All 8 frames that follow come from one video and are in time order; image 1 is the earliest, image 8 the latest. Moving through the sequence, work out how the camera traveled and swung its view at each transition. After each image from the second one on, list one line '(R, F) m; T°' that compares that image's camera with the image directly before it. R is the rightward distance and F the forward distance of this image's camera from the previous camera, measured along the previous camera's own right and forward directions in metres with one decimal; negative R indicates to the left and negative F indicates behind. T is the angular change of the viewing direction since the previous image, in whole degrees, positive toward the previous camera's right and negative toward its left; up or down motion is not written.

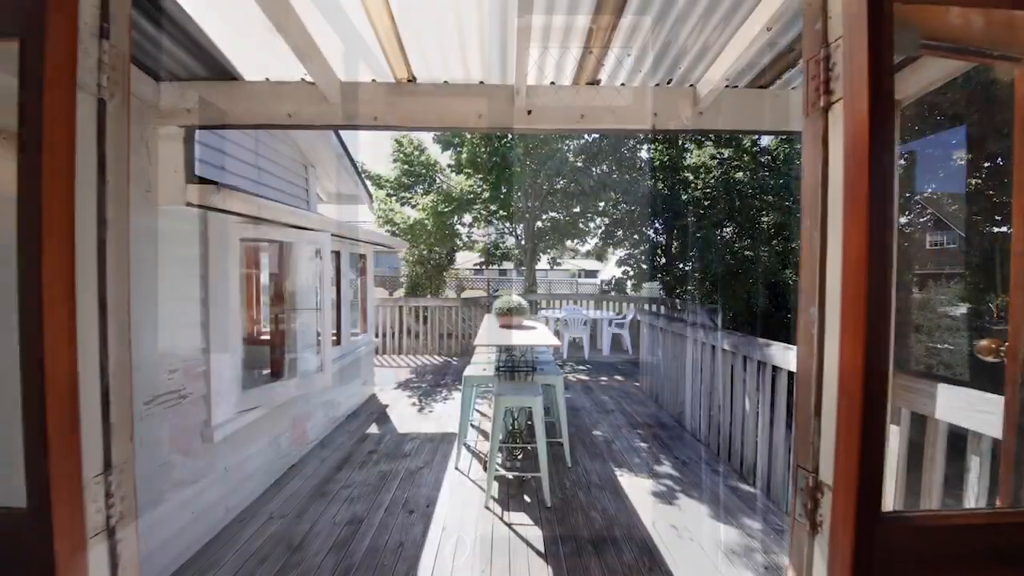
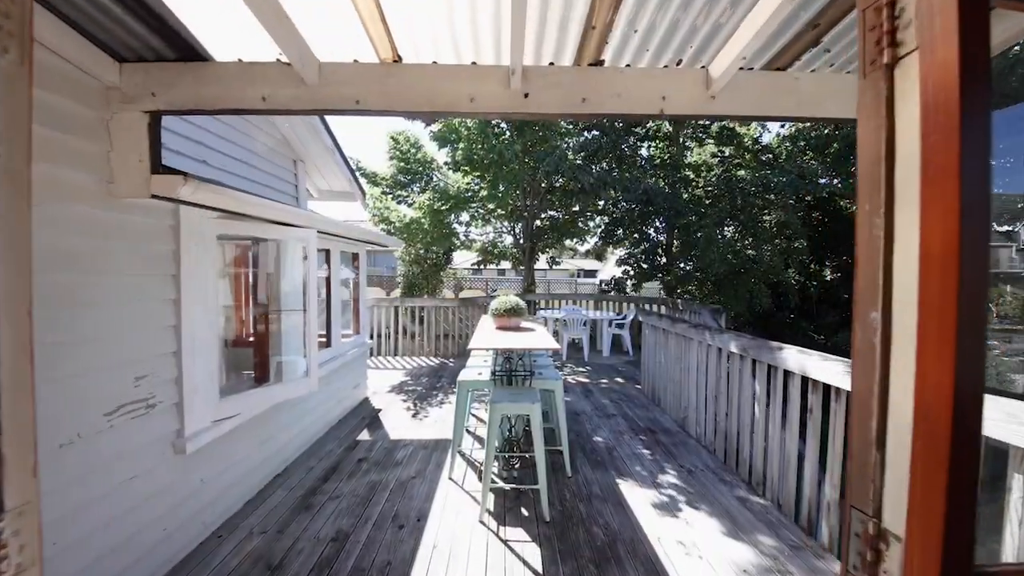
(0.0, +0.2) m; 0°
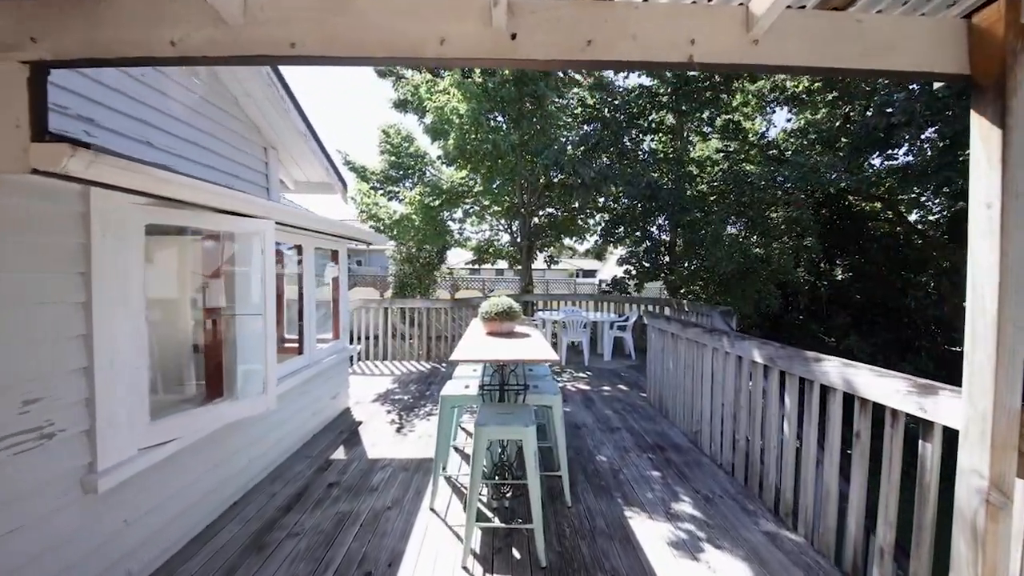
(+0.1, +0.4) m; 0°
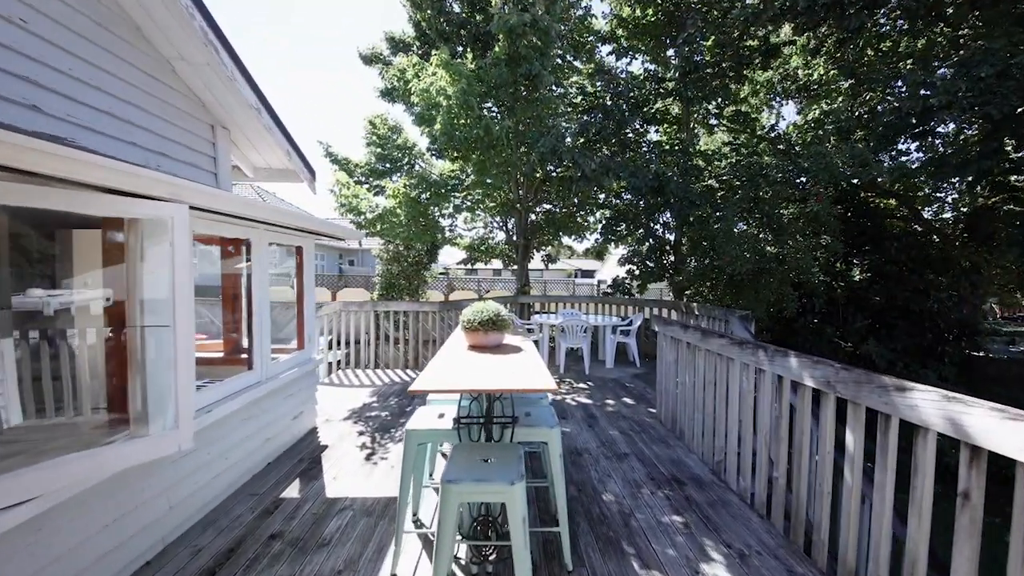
(+0.1, +0.6) m; 0°
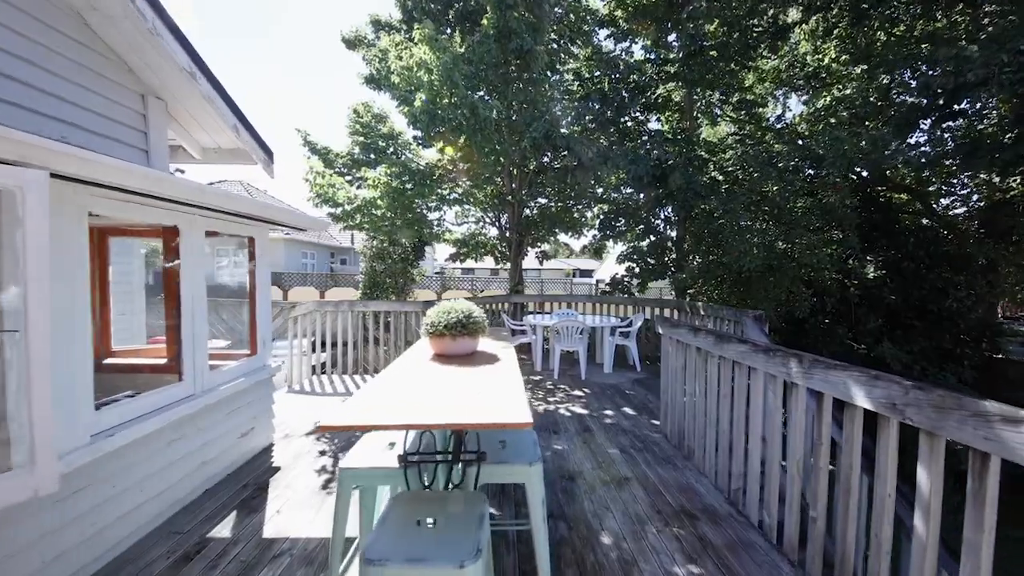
(+0.2, +0.5) m; 0°
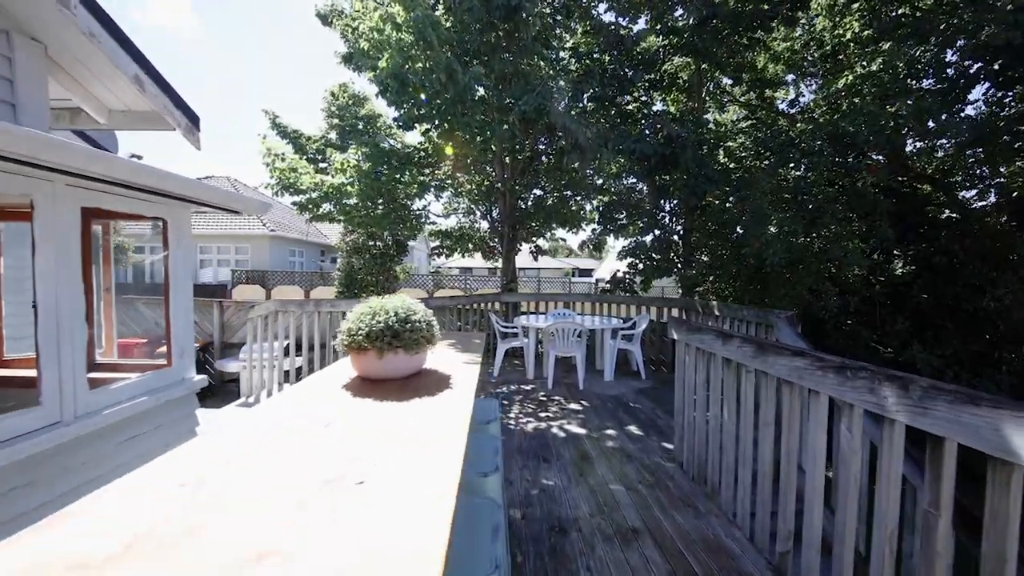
(+0.2, +0.7) m; 0°
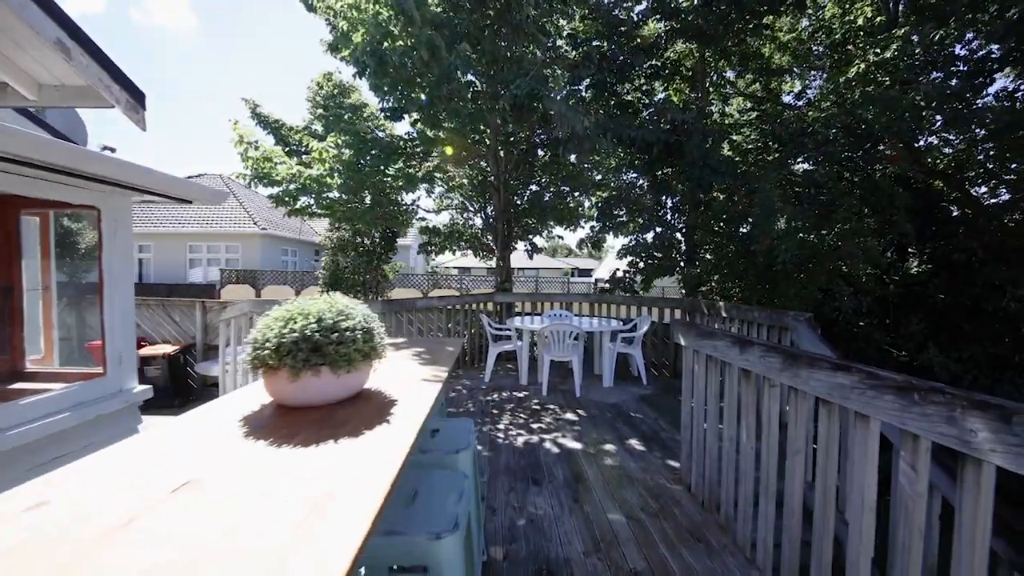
(+0.1, +0.3) m; 0°
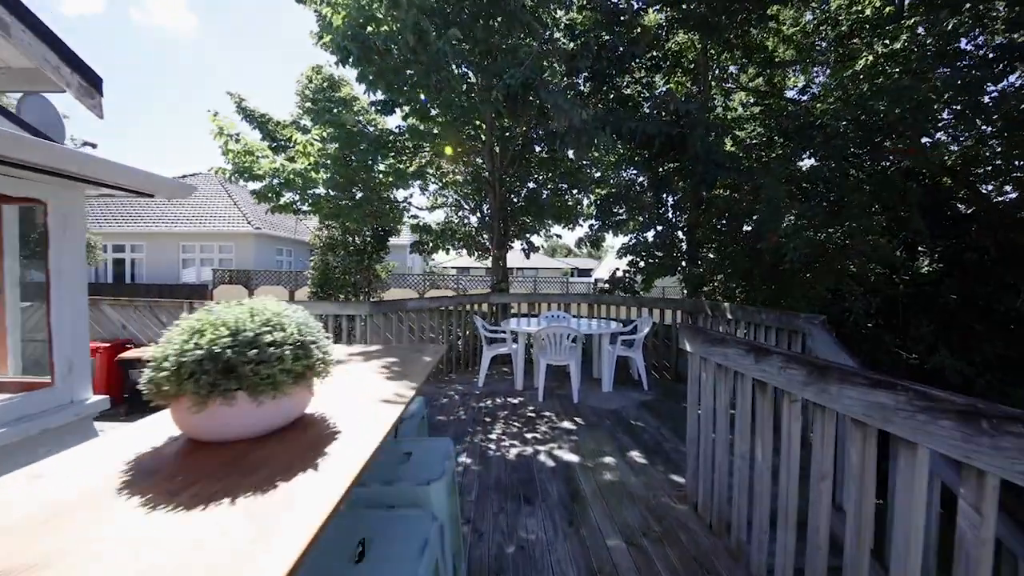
(+0.1, +0.2) m; 0°
